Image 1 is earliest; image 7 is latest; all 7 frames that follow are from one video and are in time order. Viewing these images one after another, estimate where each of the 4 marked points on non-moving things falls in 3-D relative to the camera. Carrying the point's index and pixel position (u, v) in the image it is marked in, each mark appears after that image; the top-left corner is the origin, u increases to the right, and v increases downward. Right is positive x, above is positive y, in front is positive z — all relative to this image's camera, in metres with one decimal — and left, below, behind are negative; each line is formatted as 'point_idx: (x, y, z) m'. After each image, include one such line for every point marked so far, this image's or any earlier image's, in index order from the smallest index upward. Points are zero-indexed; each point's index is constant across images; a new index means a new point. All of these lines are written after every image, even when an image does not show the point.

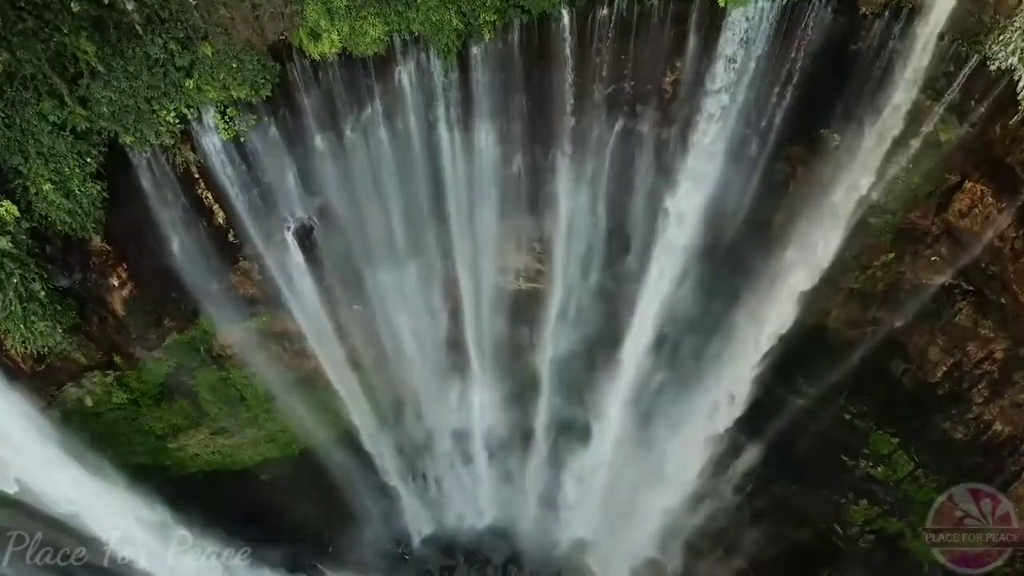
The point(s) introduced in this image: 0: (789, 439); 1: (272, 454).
0: (+4.1, -2.2, +11.0) m
1: (-3.7, -2.6, +11.5) m
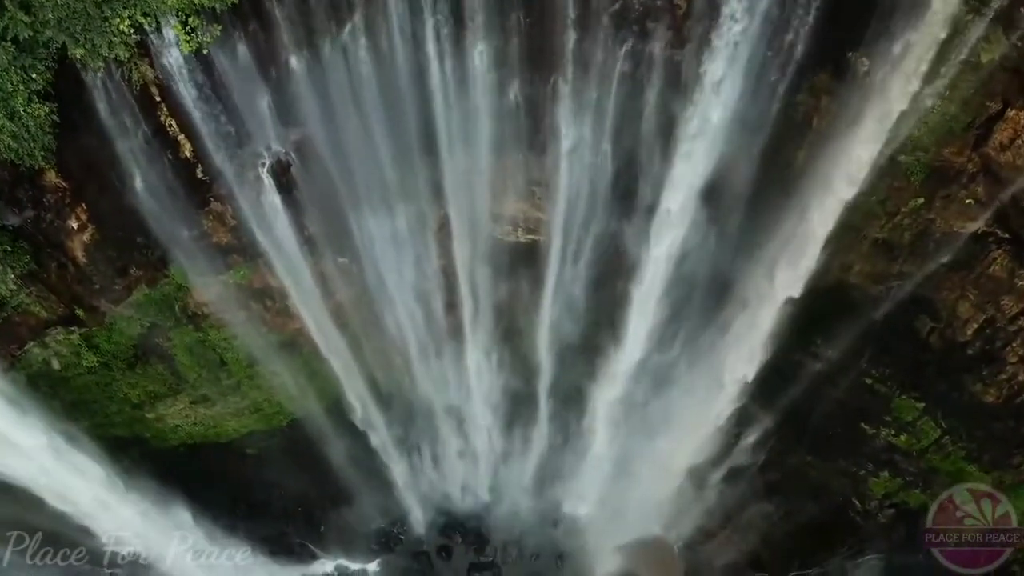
0: (+4.1, -1.6, +10.3) m
1: (-3.7, -2.0, +10.9) m
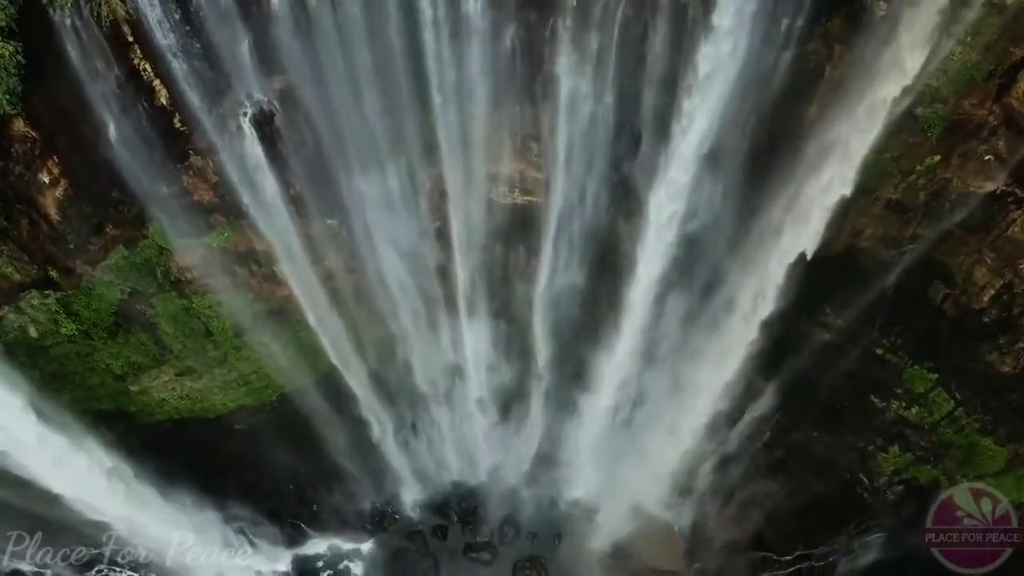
0: (+4.0, -1.2, +9.9) m
1: (-3.7, -1.6, +10.5) m
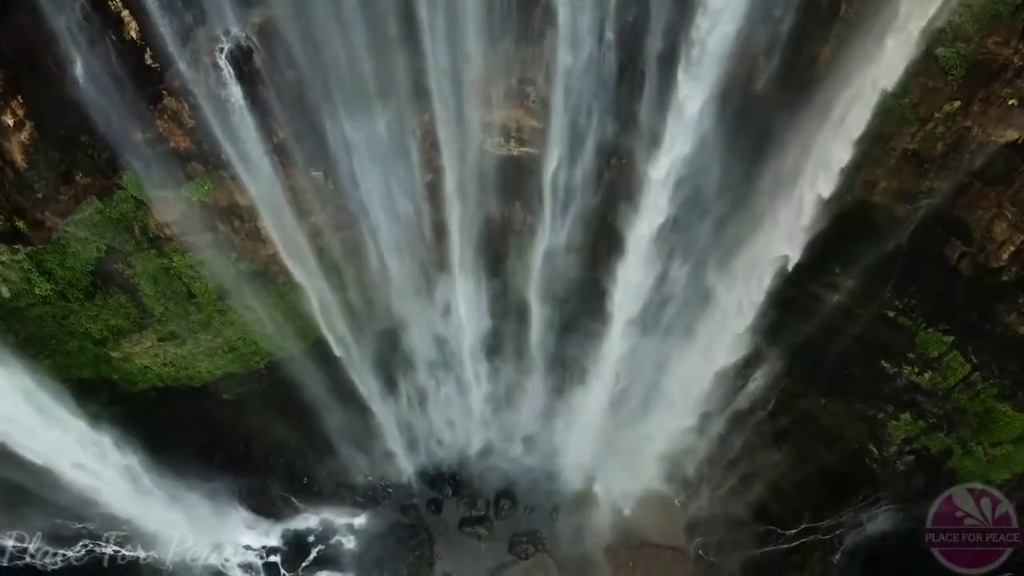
0: (+4.0, -0.7, +9.5) m
1: (-3.8, -1.1, +10.1) m
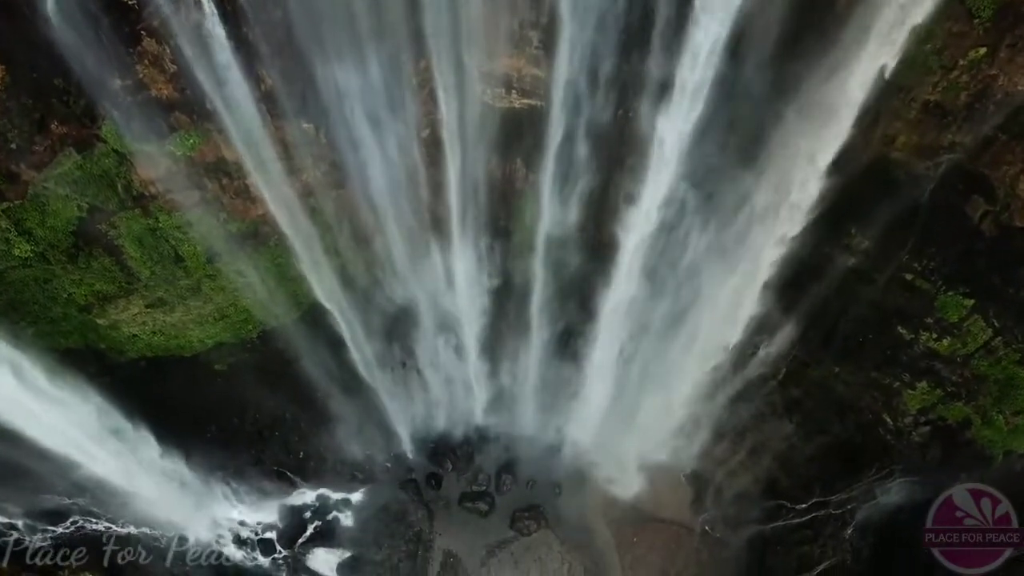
0: (+4.0, -0.2, +9.2) m
1: (-3.8, -0.6, +9.8) m
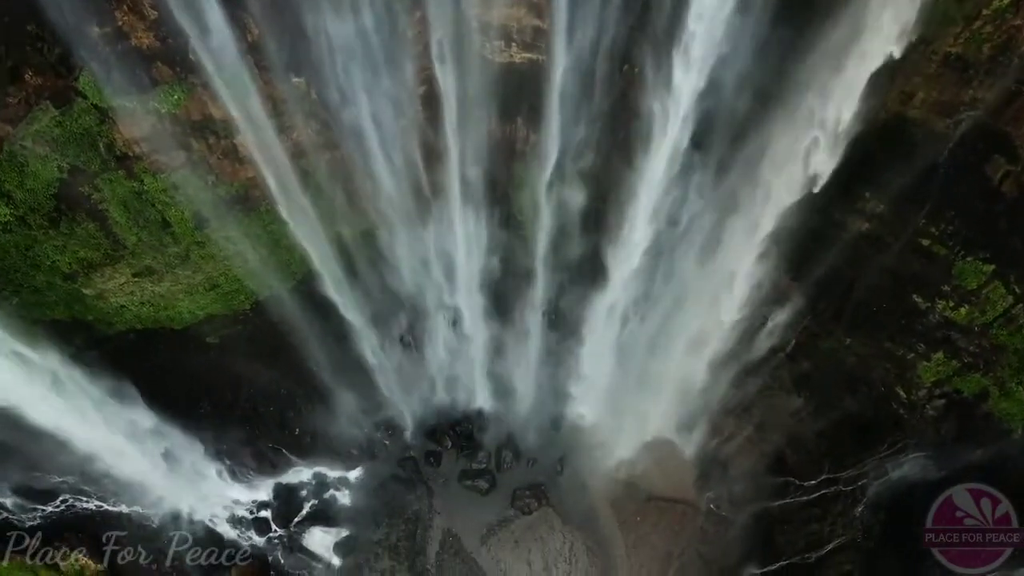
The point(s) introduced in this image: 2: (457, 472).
0: (+4.0, +0.2, +8.8) m
1: (-3.8, -0.3, +9.4) m
2: (-0.8, -2.6, +10.4) m
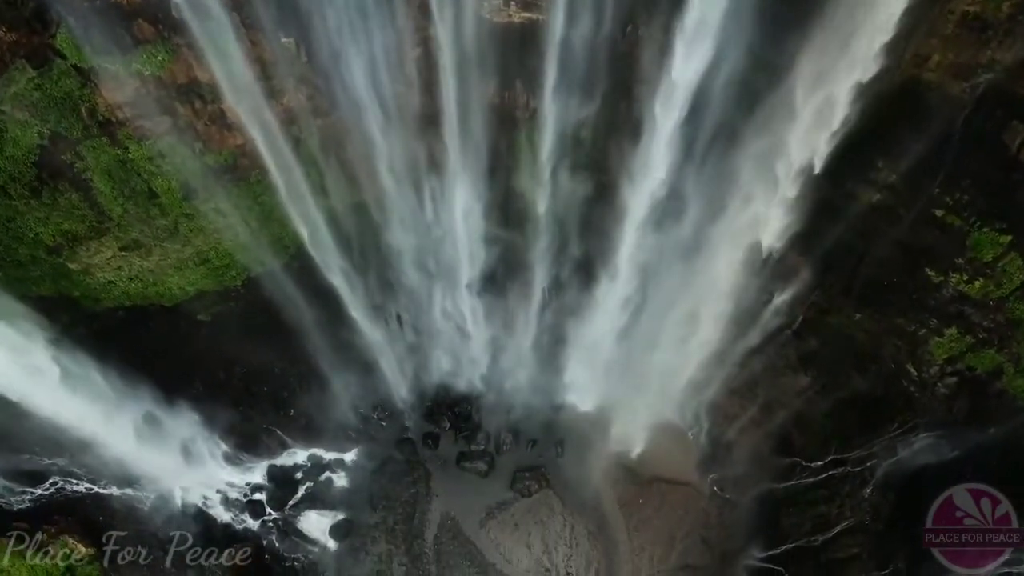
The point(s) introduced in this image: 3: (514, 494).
0: (+4.0, +0.5, +8.5) m
1: (-3.8, 0.0, +9.2) m
2: (-0.8, -2.3, +10.1) m
3: (0.0, -2.7, +9.9) m
